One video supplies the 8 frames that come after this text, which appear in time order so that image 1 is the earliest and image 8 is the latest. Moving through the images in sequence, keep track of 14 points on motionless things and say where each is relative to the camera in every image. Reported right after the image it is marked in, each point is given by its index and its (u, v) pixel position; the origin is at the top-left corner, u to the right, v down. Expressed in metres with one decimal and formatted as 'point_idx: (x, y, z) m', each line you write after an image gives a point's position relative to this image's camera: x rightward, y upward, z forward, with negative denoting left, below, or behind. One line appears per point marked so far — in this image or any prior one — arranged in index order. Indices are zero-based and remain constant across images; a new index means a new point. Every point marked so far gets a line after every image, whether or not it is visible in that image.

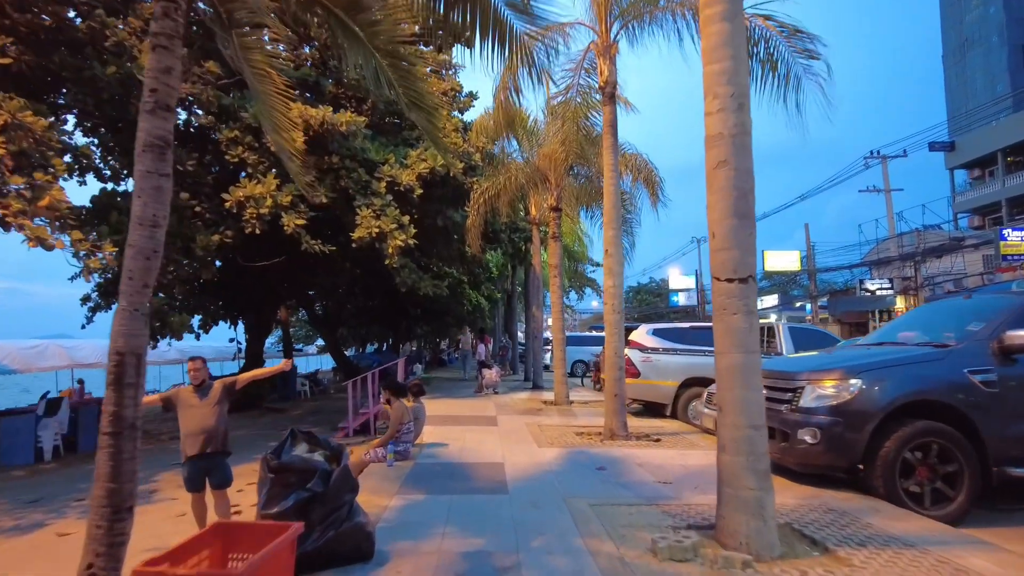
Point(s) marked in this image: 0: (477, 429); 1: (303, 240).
0: (-0.5, -2.1, +9.8) m
1: (-4.3, +1.0, +13.5) m
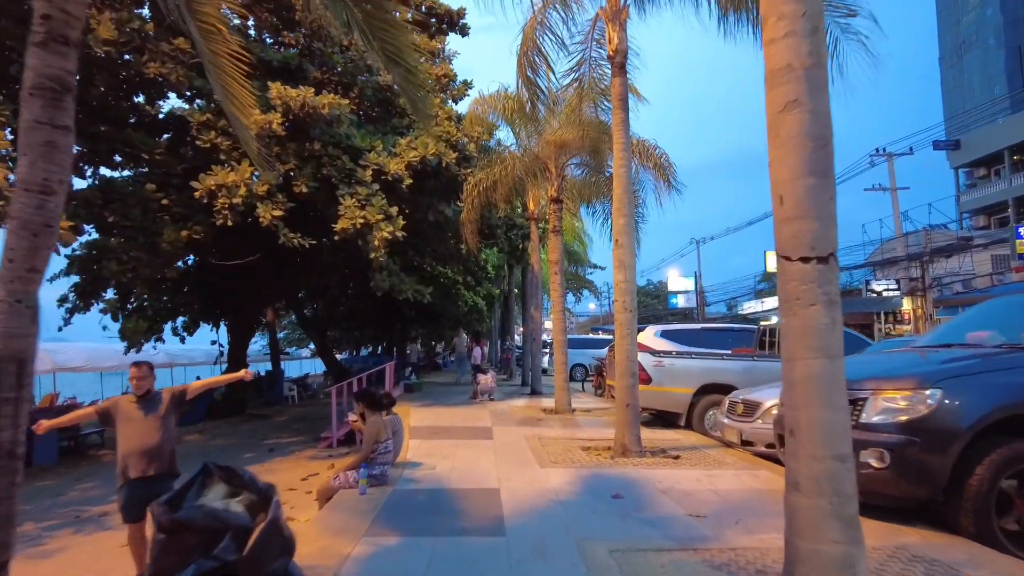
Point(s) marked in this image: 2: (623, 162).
0: (-0.6, -2.1, +8.7) m
1: (-4.4, +1.1, +12.3) m
2: (+1.4, +1.6, +8.5) m
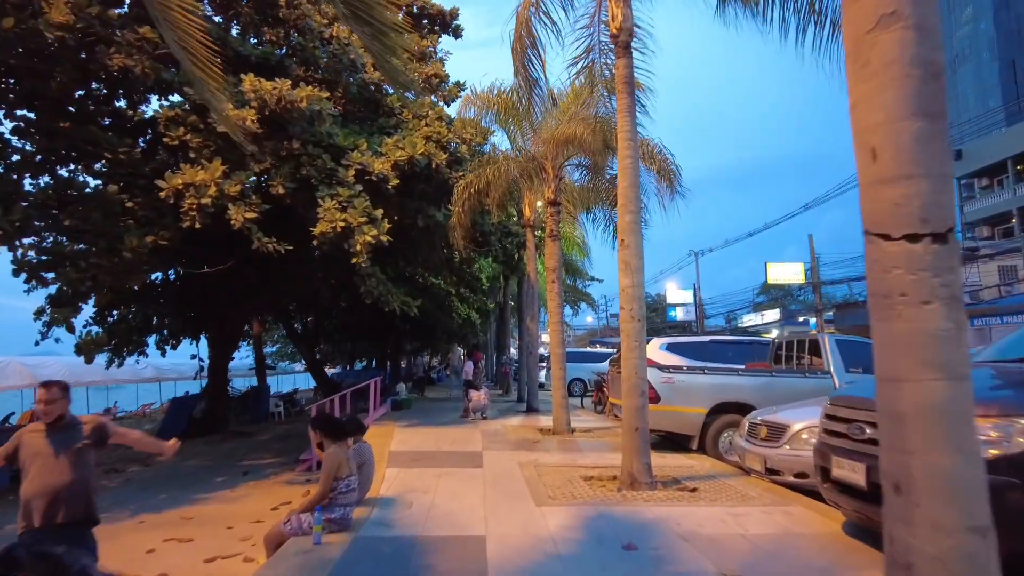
0: (-0.7, -2.2, +7.6) m
1: (-4.5, +0.9, +11.3) m
2: (+1.4, +1.6, +7.5) m
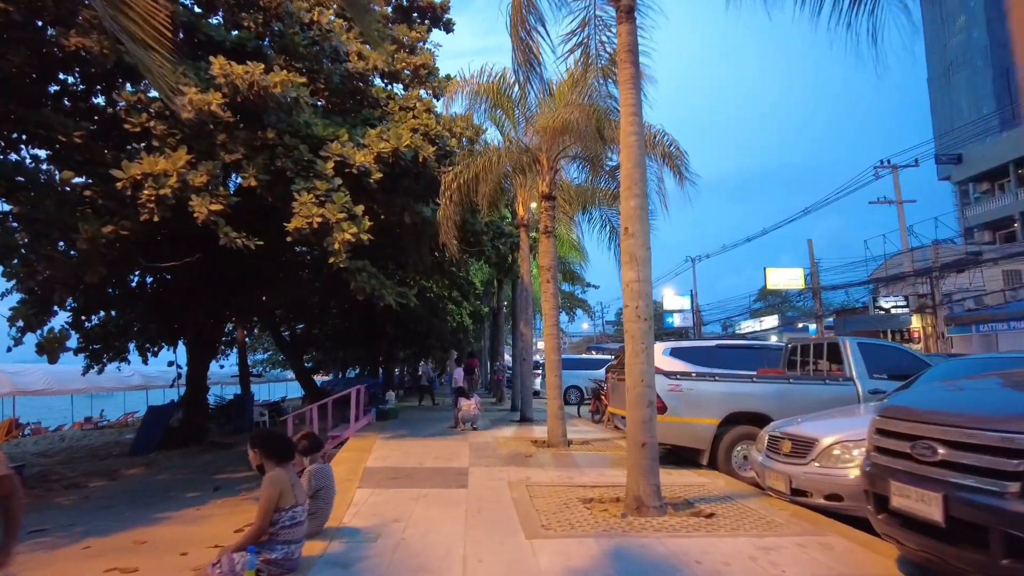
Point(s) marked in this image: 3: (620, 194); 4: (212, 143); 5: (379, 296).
0: (-0.8, -2.1, +6.7) m
1: (-4.7, +0.9, +10.4) m
2: (+1.2, +1.6, +6.6) m
3: (+1.1, +1.0, +6.6) m
4: (-5.1, +2.5, +11.1) m
5: (-2.7, -0.2, +12.7) m
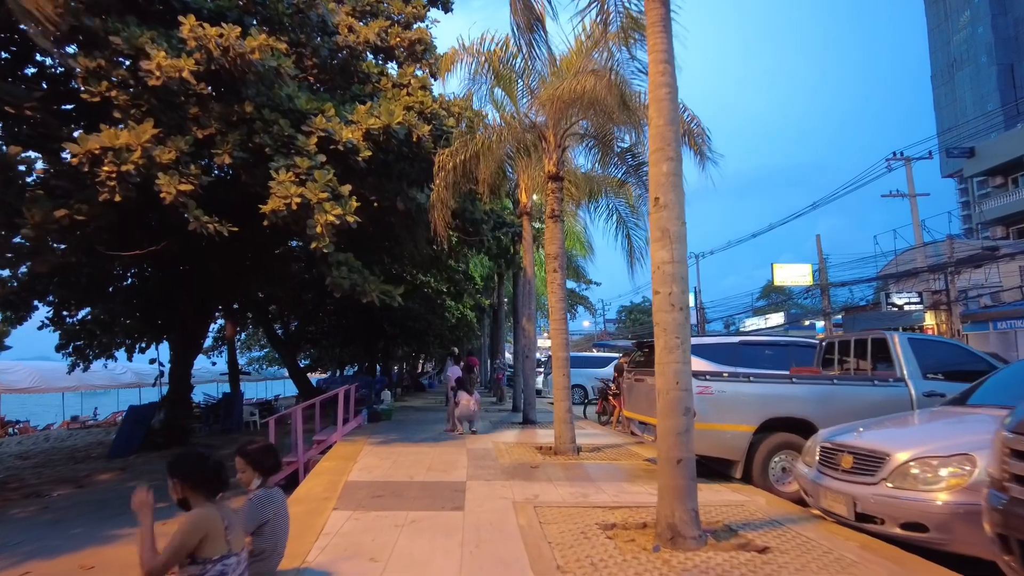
0: (-0.7, -2.0, +5.6) m
1: (-4.6, +1.1, +9.3) m
2: (+1.3, +1.7, +5.5) m
3: (+1.1, +1.1, +5.5) m
4: (-5.1, +2.6, +10.0) m
5: (-2.7, -0.1, +11.6) m
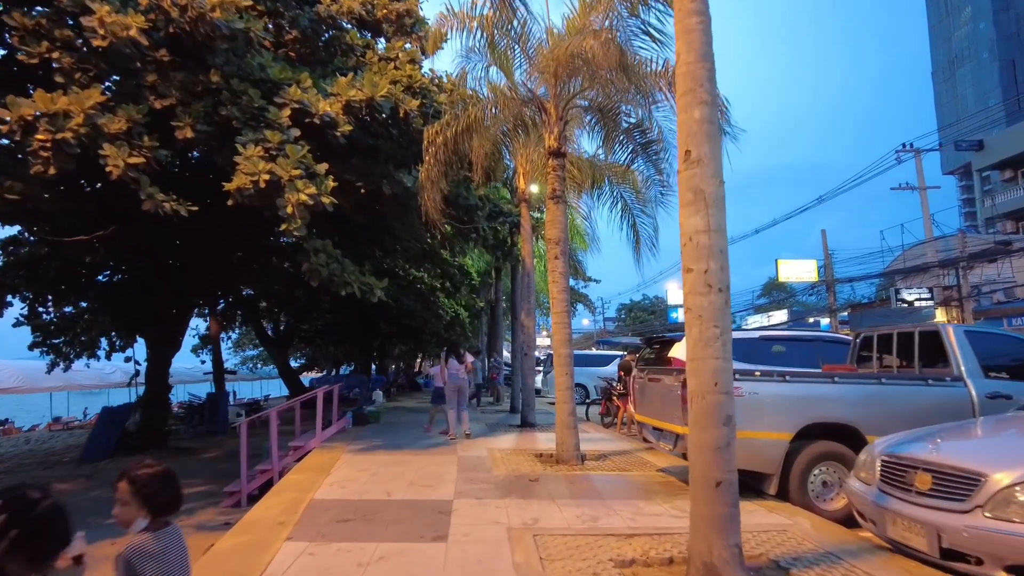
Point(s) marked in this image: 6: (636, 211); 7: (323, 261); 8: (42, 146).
0: (-0.8, -1.8, +4.5) m
1: (-4.7, +1.2, +8.2) m
2: (+1.2, +1.9, +4.4) m
3: (+1.1, +1.2, +4.4) m
4: (-5.1, +2.8, +8.9) m
5: (-2.7, +0.1, +10.5) m
6: (+2.6, +1.6, +13.9) m
7: (-3.0, +0.4, +10.4) m
8: (-5.4, +1.6, +7.6) m
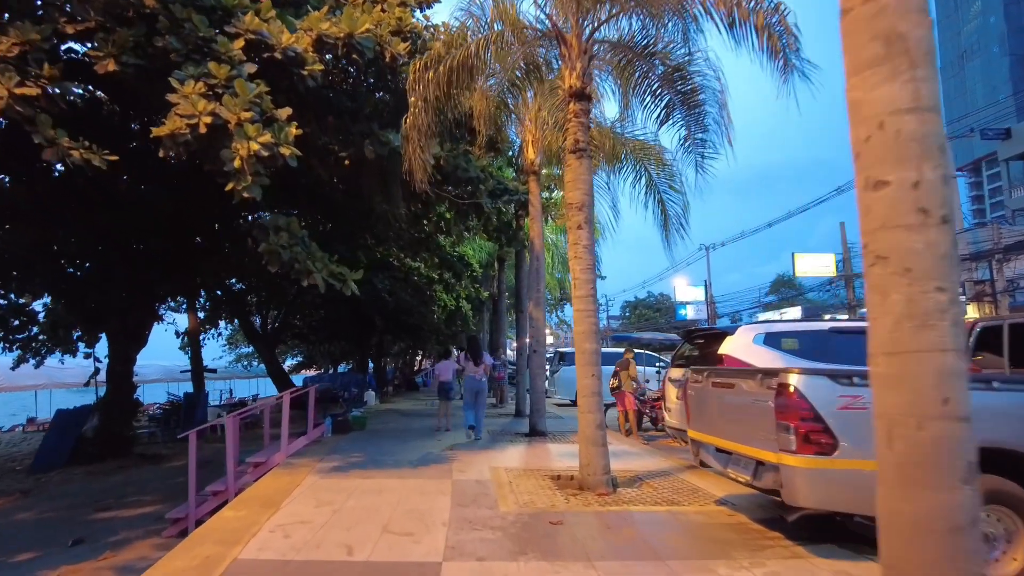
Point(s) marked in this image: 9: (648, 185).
0: (-0.7, -1.6, +2.6) m
1: (-4.5, +1.5, +6.3) m
2: (+1.4, +2.1, +2.5) m
3: (+1.2, +1.5, +2.4) m
4: (-5.0, +3.0, +7.0) m
5: (-2.6, +0.3, +8.5) m
6: (+2.8, +1.9, +12.0) m
7: (-2.9, +0.7, +8.4) m
8: (-5.3, +1.9, +5.7) m
9: (+2.6, +1.9, +12.0) m
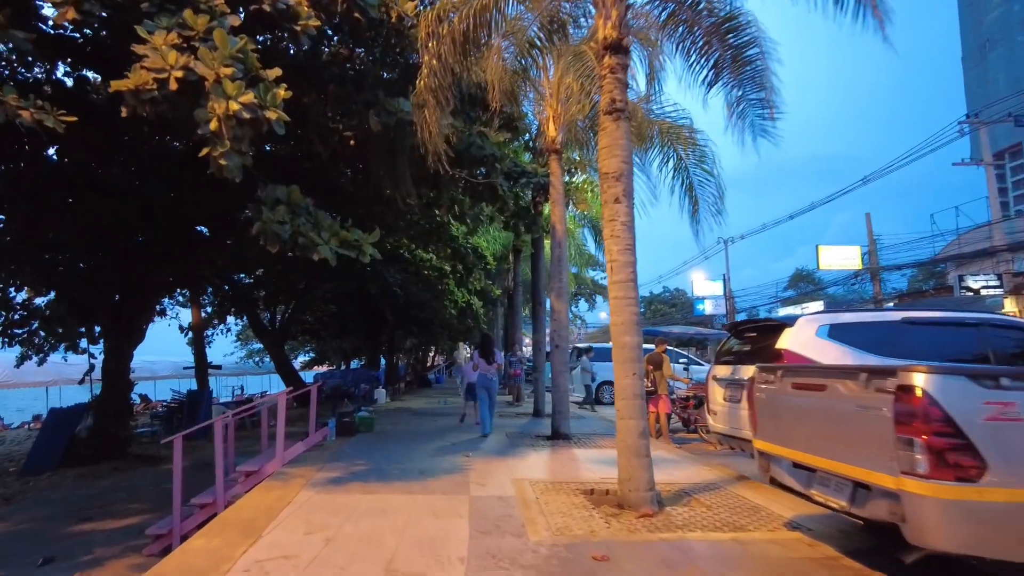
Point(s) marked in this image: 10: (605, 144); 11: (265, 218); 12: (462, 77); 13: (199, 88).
0: (-0.5, -1.4, +1.5) m
1: (-4.3, +1.6, +5.3) m
2: (+1.5, +2.3, +1.4) m
3: (+1.4, +1.6, +1.4) m
4: (-4.8, +3.2, +6.0) m
5: (-2.3, +0.5, +7.6) m
6: (+3.1, +2.1, +10.9) m
7: (-2.6, +0.8, +7.4) m
8: (-5.1, +2.0, +4.7) m
9: (+2.9, +2.1, +10.9) m
10: (+1.0, +1.4, +6.8) m
11: (-2.8, +0.8, +7.3) m
12: (-0.5, +2.7, +8.3) m
13: (-2.7, +1.8, +5.9) m
